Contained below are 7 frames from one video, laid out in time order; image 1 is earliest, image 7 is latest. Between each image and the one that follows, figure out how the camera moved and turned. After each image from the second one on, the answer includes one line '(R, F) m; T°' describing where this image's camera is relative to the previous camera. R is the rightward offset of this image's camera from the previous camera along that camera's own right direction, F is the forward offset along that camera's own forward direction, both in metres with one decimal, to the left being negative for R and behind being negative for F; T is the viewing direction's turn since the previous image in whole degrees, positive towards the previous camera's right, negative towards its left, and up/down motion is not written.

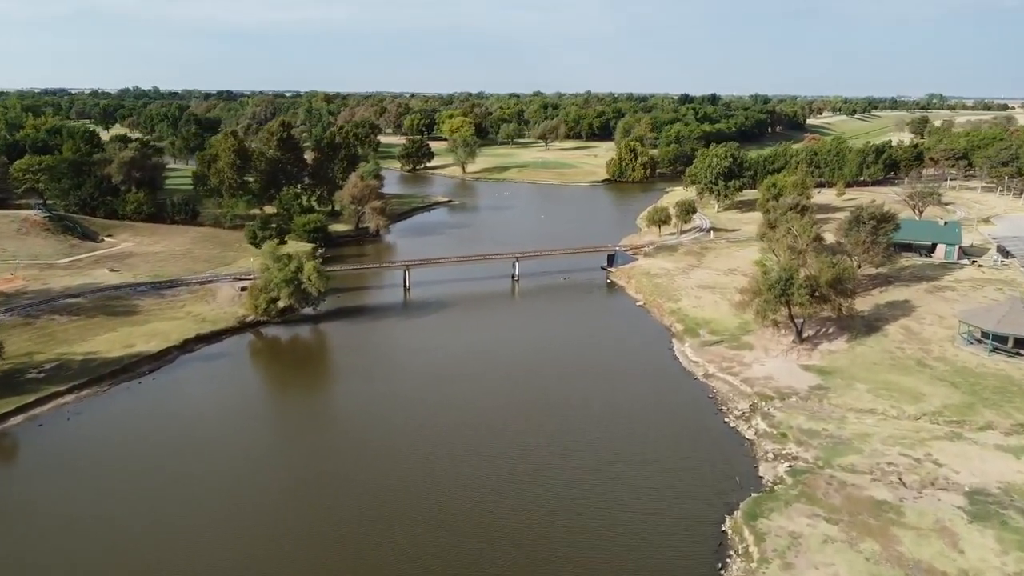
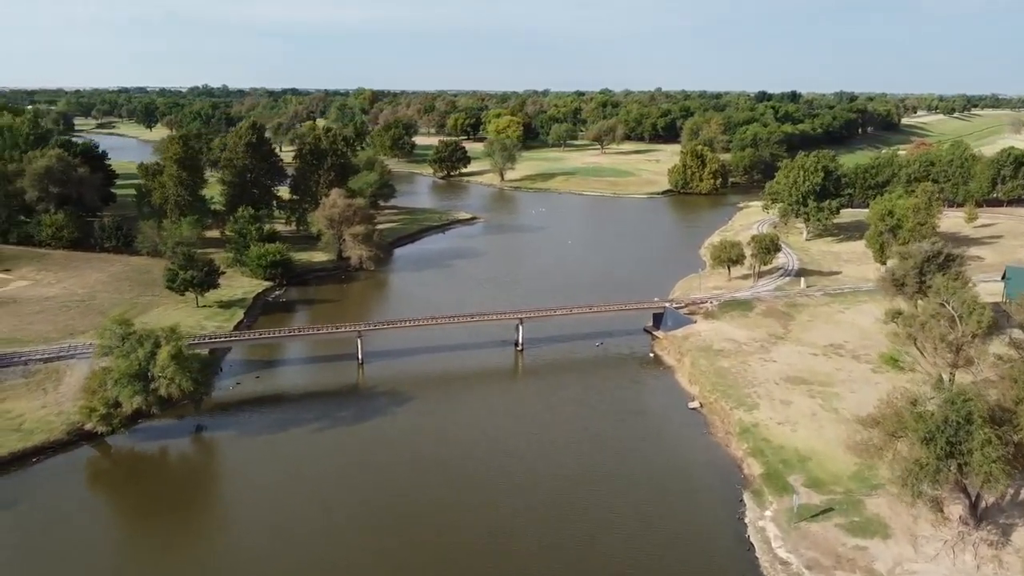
(+3.4, +17.5) m; -5°
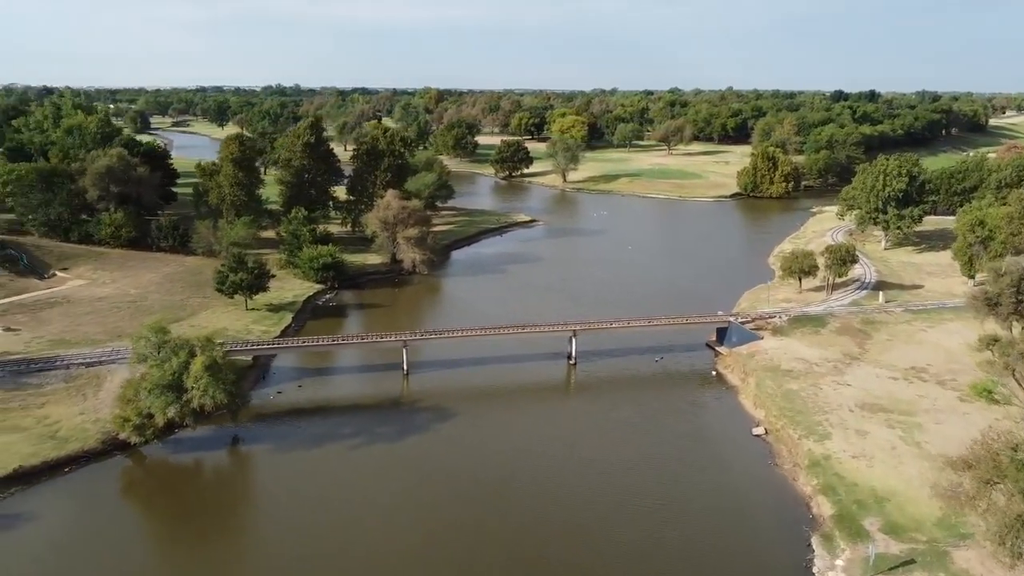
(+0.5, +2.0) m; -5°
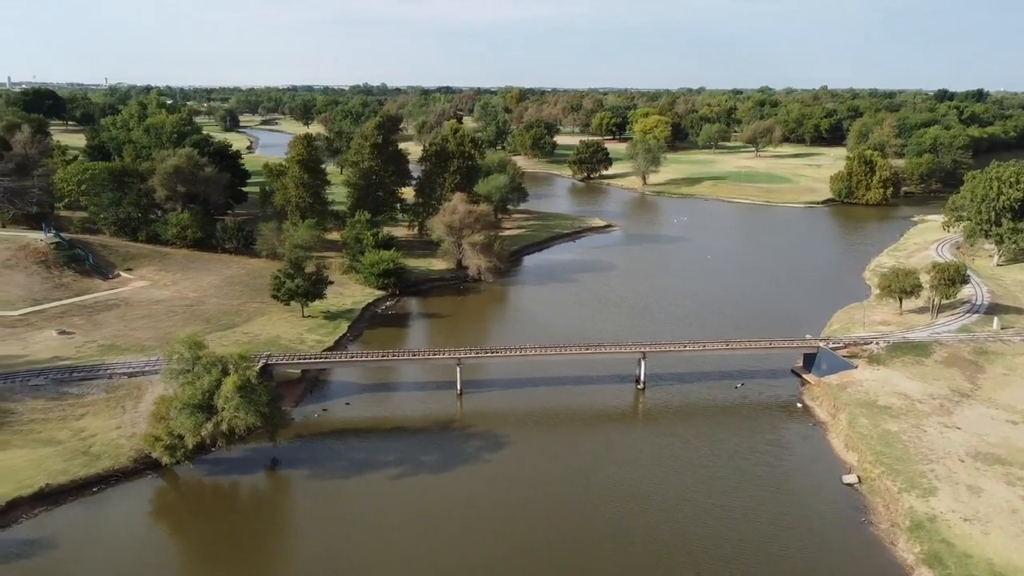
(+0.7, +2.9) m; -6°
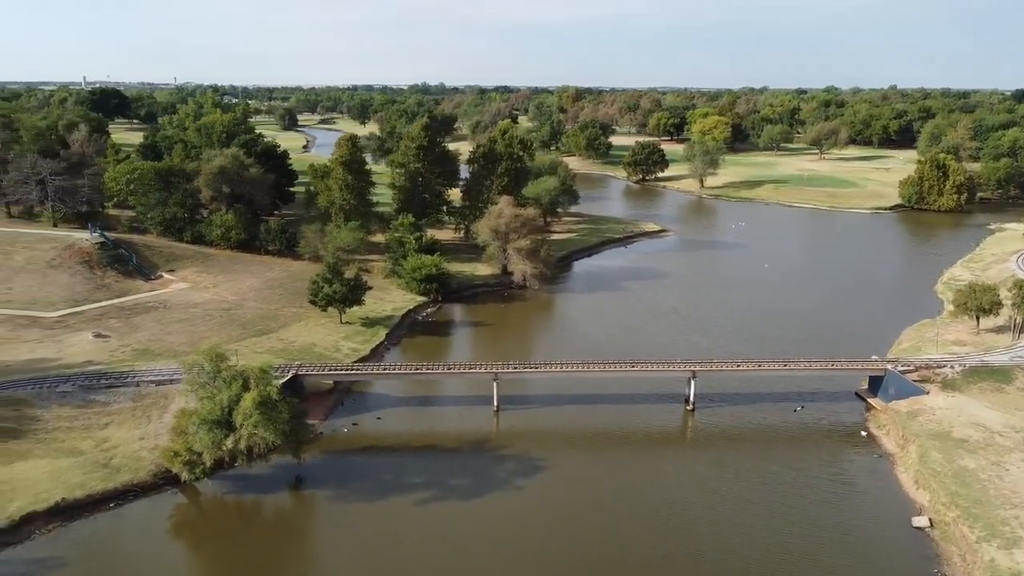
(+0.6, +1.9) m; -4°
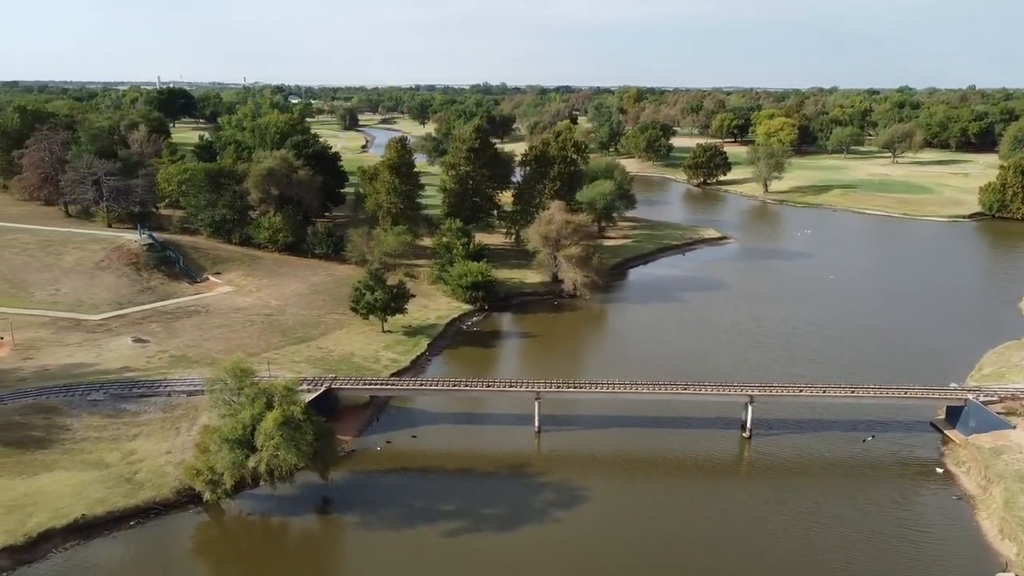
(+0.5, +1.9) m; -4°
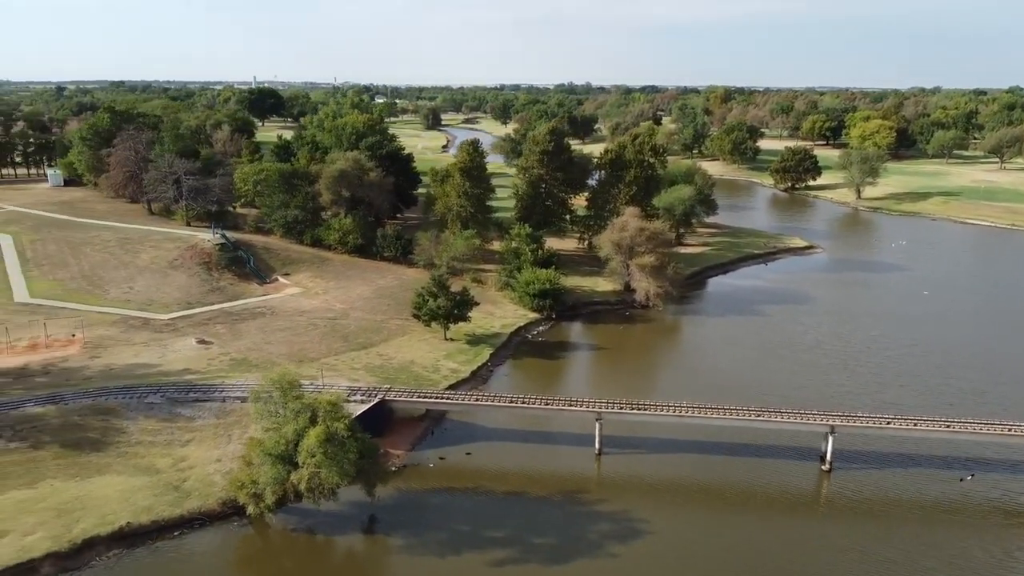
(+0.7, +1.6) m; -6°
